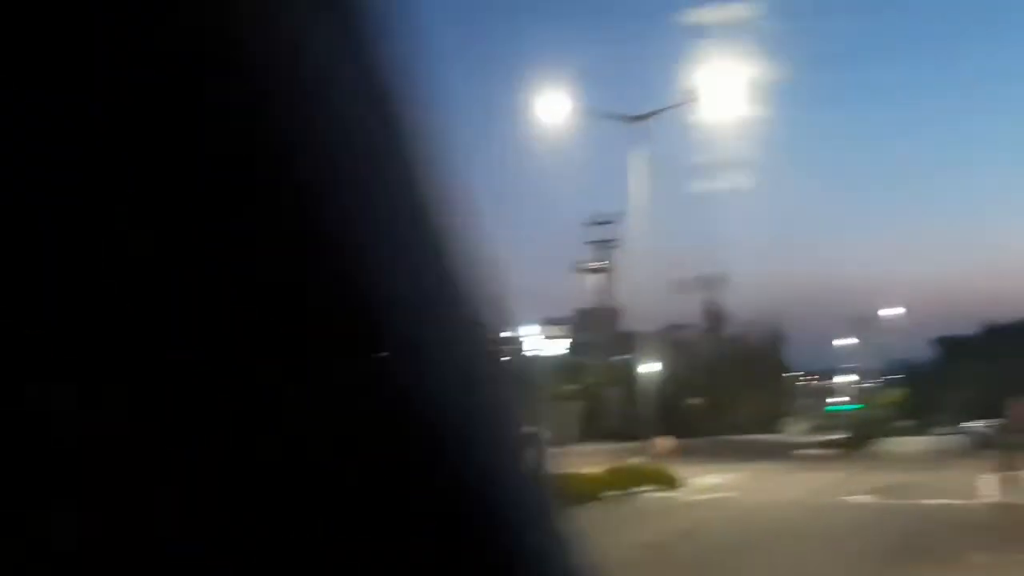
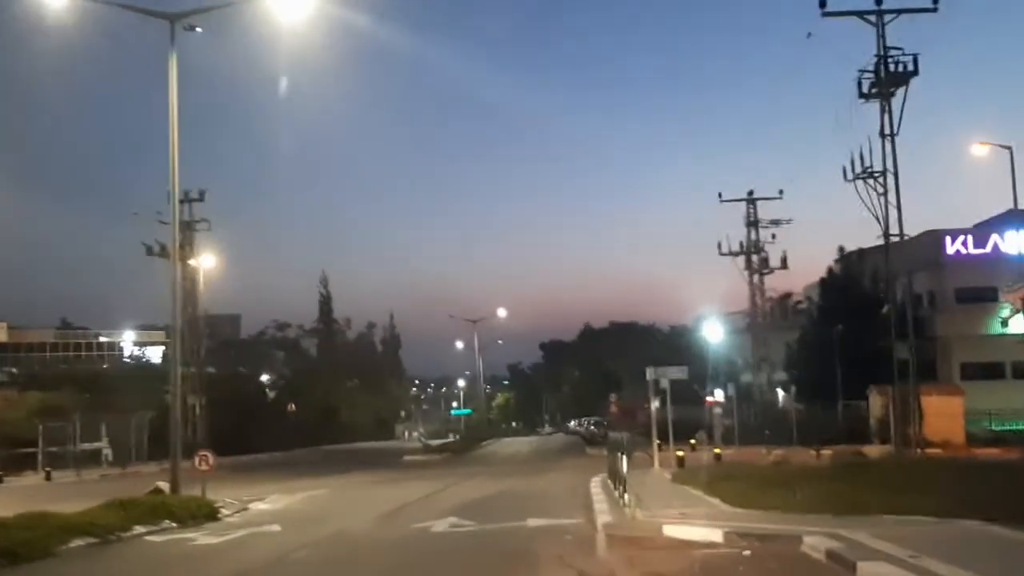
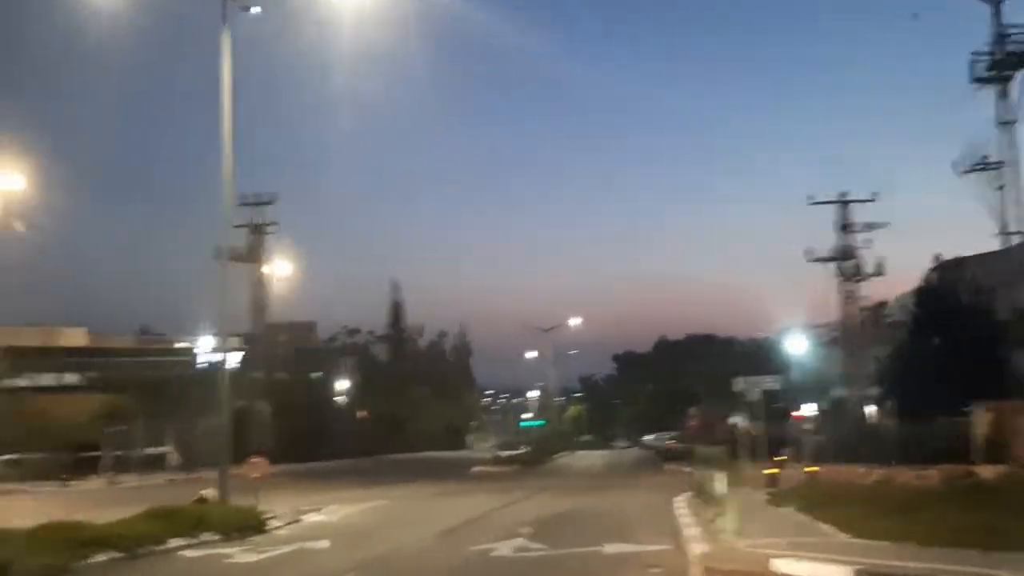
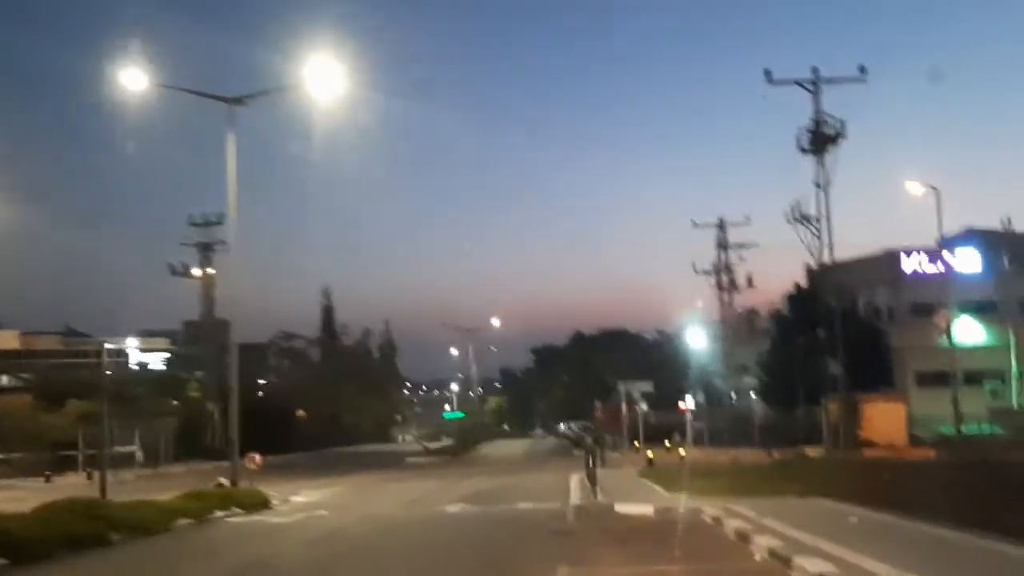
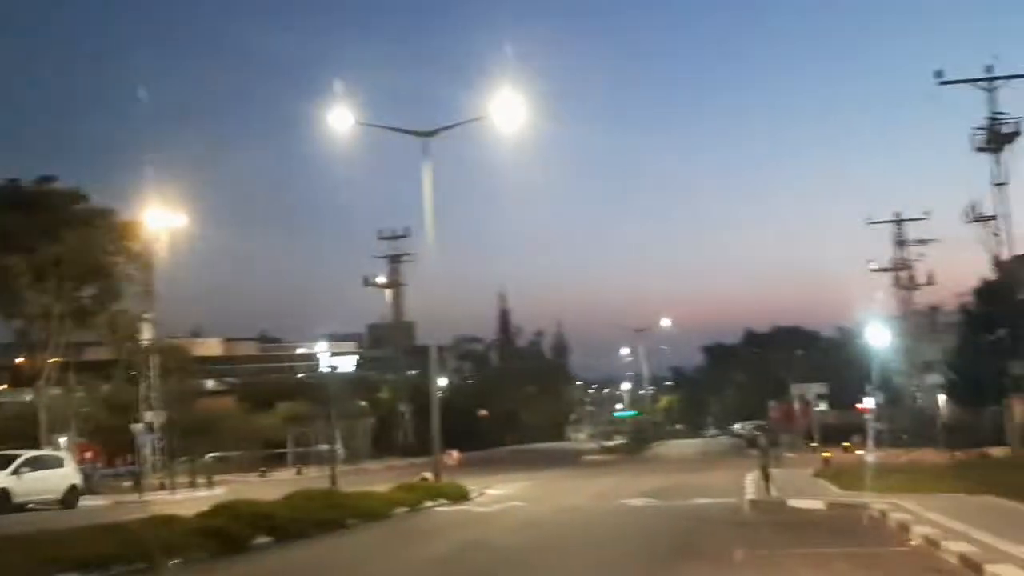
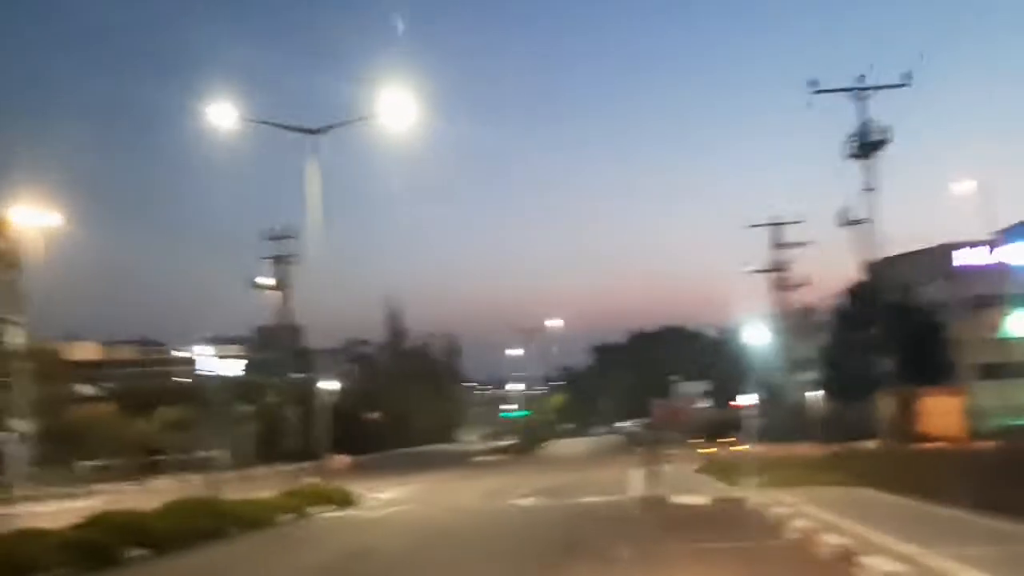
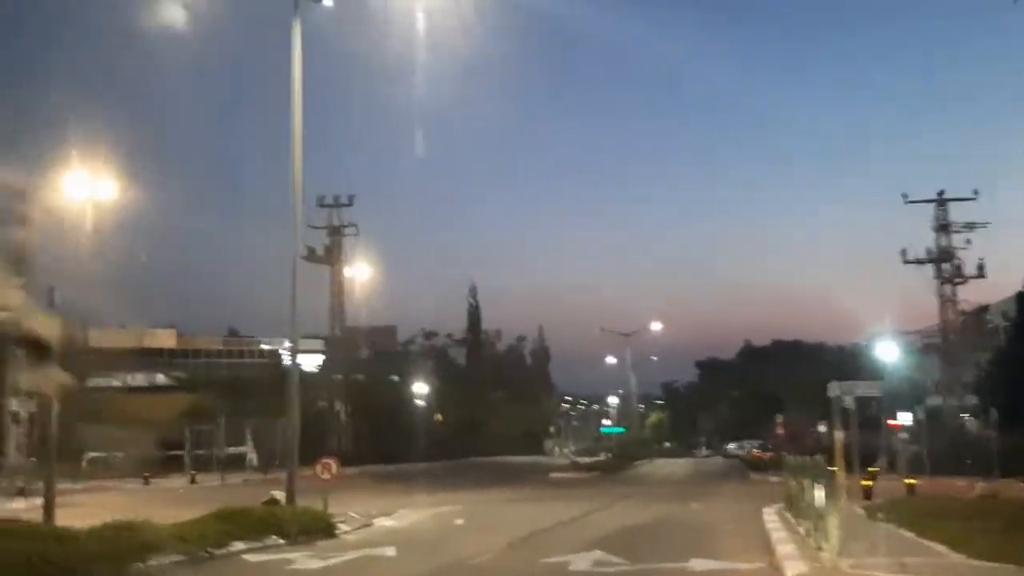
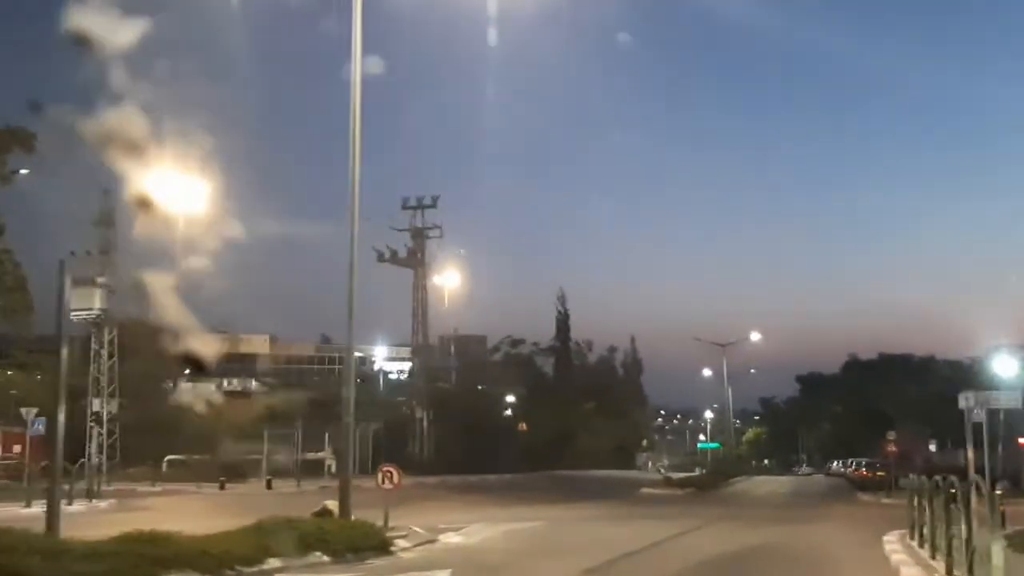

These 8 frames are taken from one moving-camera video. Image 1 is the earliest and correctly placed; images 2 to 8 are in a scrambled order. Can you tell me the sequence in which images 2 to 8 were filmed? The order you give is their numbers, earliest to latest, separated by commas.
5, 6, 4, 2, 3, 7, 8
